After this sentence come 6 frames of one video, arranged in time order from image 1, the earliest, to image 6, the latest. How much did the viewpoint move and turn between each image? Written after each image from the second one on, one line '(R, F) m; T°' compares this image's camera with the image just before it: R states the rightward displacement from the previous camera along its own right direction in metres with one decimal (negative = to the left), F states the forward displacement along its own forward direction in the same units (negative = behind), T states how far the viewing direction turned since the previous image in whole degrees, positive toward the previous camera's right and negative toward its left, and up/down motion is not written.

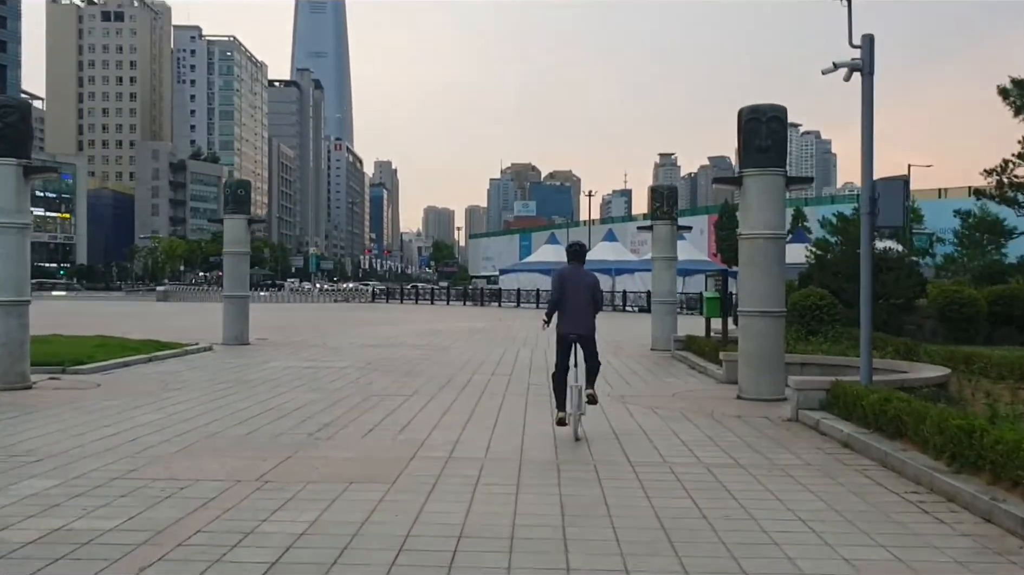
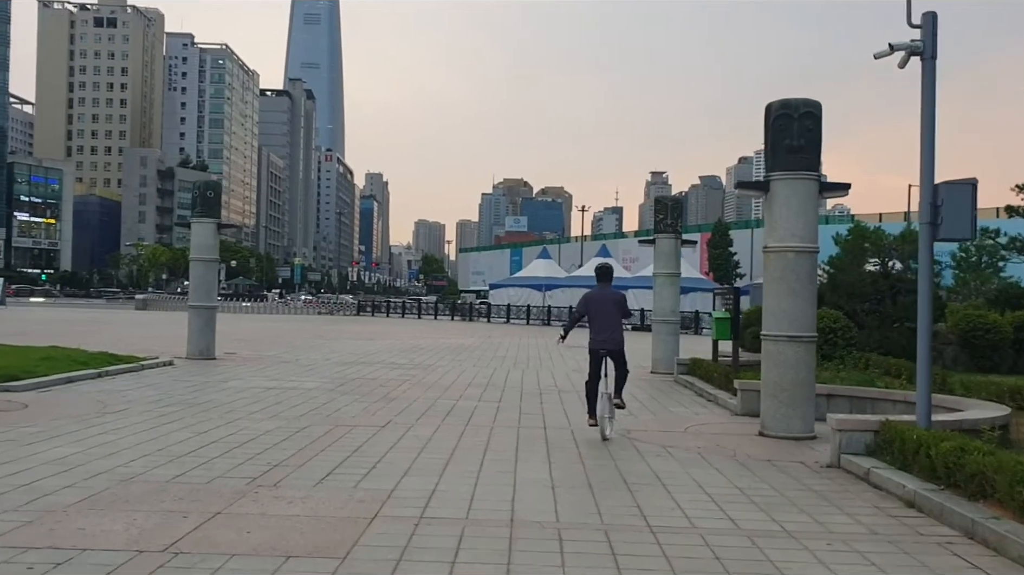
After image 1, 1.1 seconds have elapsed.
(0.0, +1.6) m; +1°
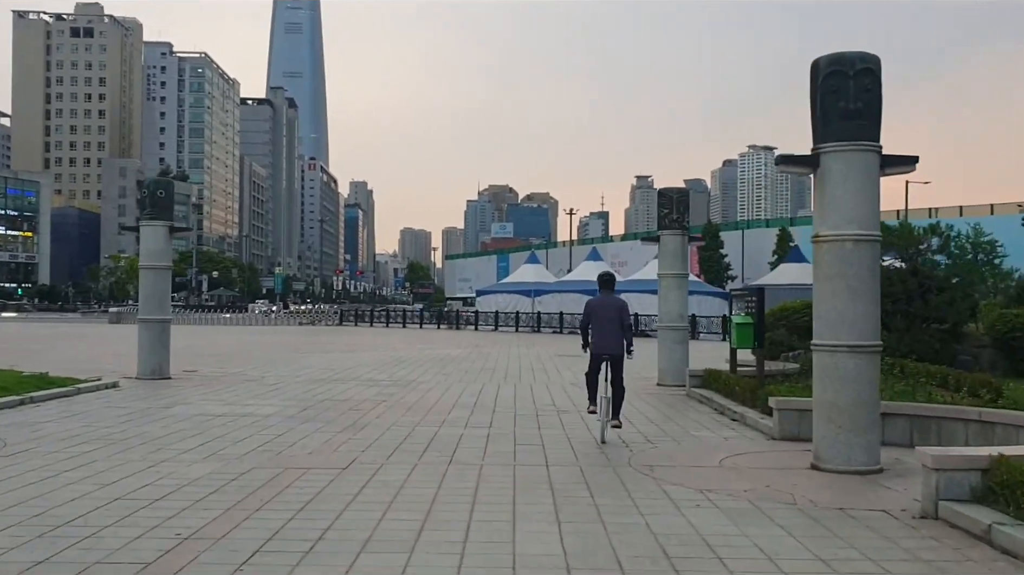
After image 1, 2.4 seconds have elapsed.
(0.0, +2.0) m; +1°
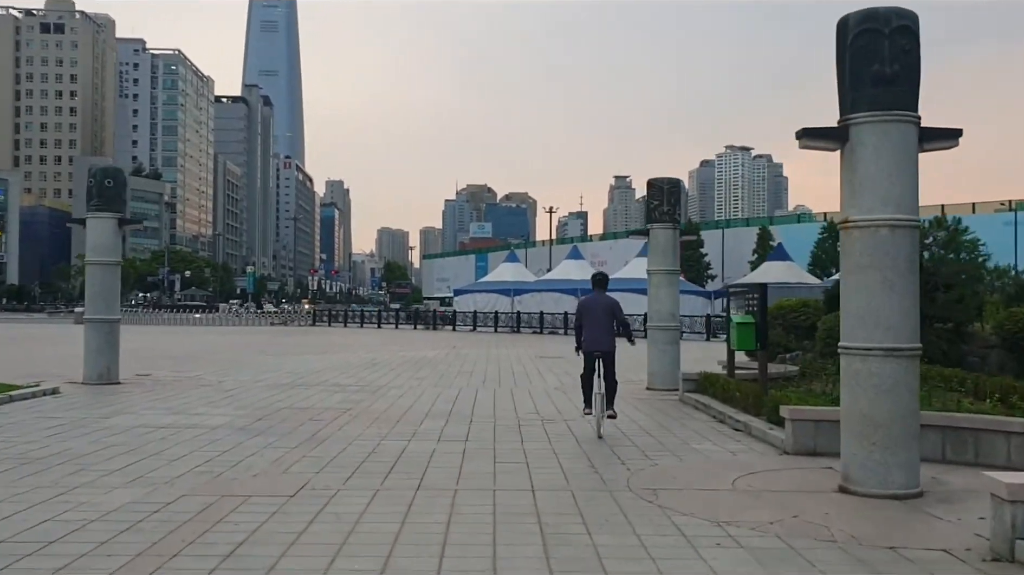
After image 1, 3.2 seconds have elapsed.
(0.0, +1.3) m; +1°
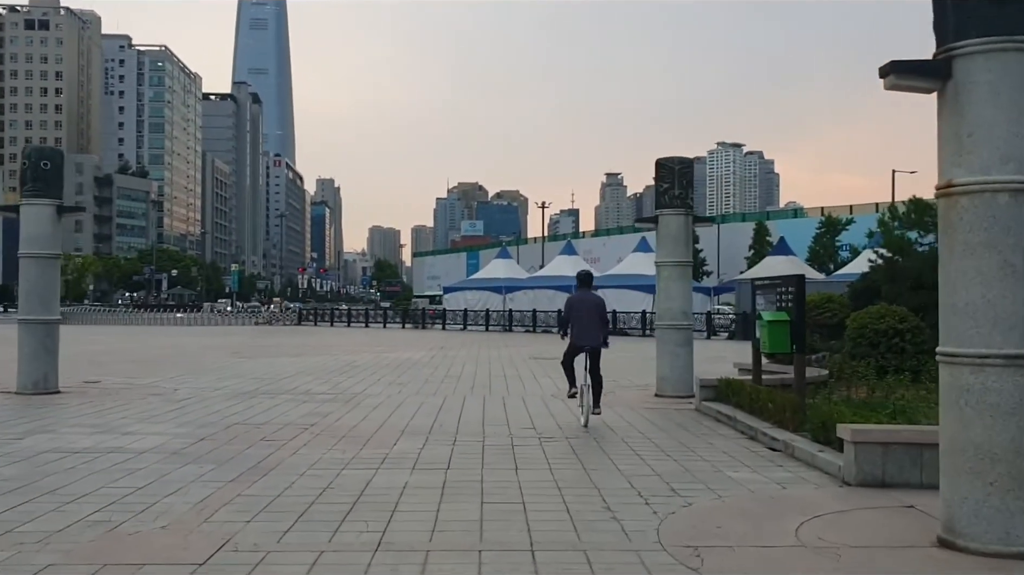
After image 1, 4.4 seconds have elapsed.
(0.0, +1.9) m; 0°
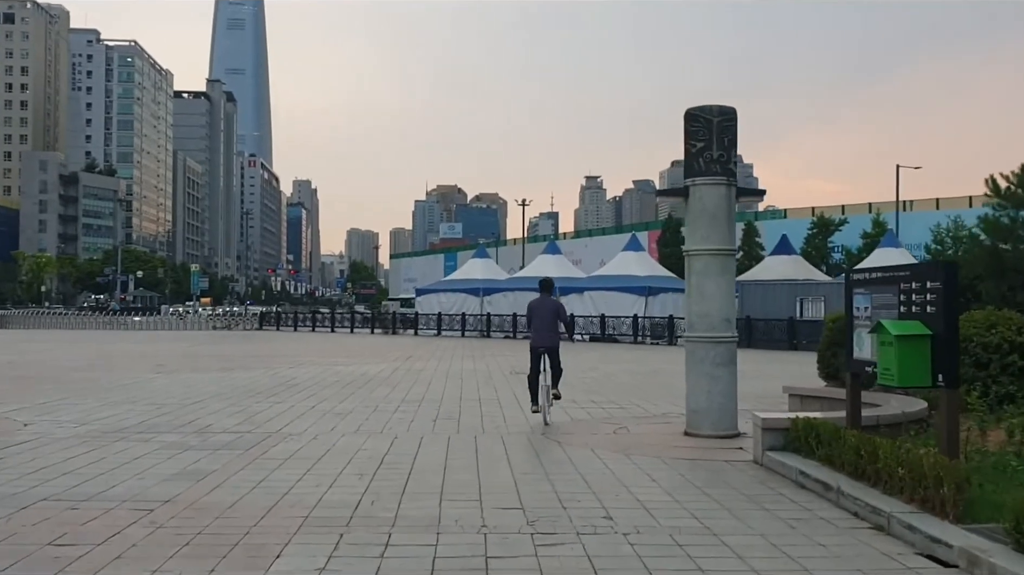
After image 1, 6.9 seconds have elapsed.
(0.0, +4.0) m; +1°
